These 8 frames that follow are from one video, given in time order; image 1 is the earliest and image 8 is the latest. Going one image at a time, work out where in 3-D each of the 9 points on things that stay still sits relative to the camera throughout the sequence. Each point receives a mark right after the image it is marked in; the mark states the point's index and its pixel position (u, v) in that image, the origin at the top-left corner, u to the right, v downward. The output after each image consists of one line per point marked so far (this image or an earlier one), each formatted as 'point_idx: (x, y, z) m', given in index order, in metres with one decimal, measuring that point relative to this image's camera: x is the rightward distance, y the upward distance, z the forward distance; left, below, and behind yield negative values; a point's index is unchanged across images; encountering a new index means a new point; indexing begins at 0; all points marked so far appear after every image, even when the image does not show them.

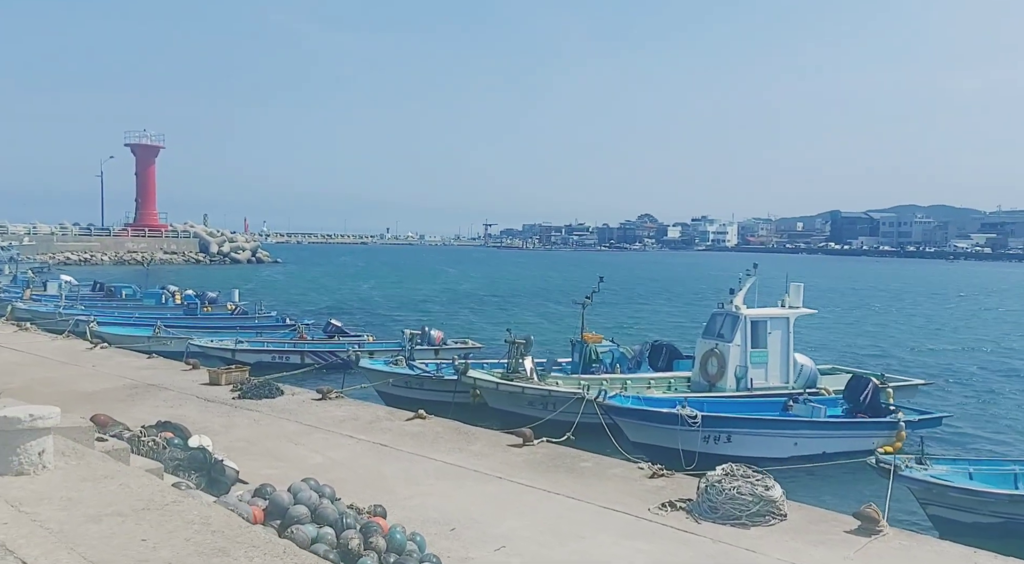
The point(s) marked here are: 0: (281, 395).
0: (-4.9, -2.4, +19.4) m
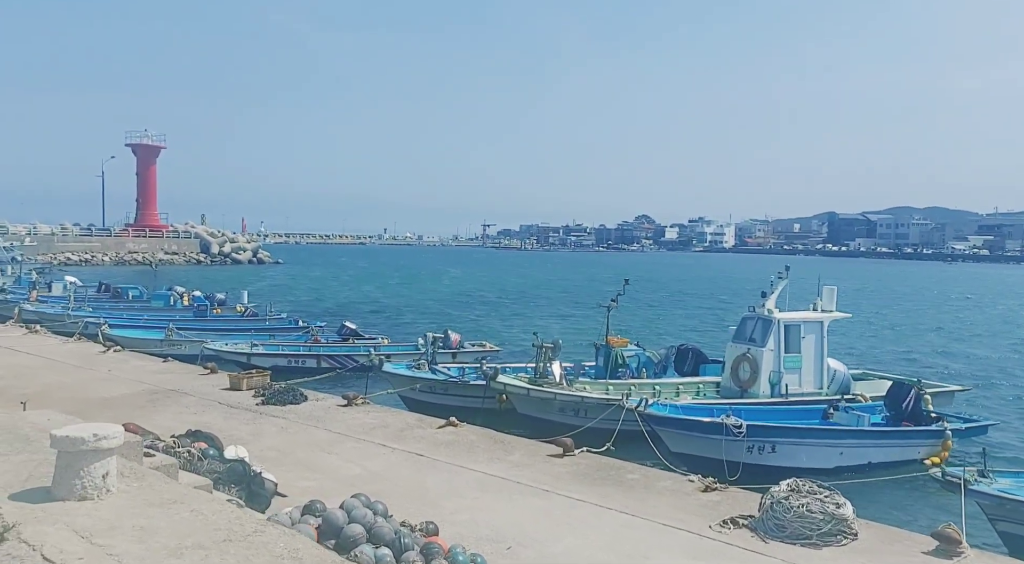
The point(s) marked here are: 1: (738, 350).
0: (-4.3, -2.5, +19.0) m
1: (+4.9, -1.5, +19.8) m
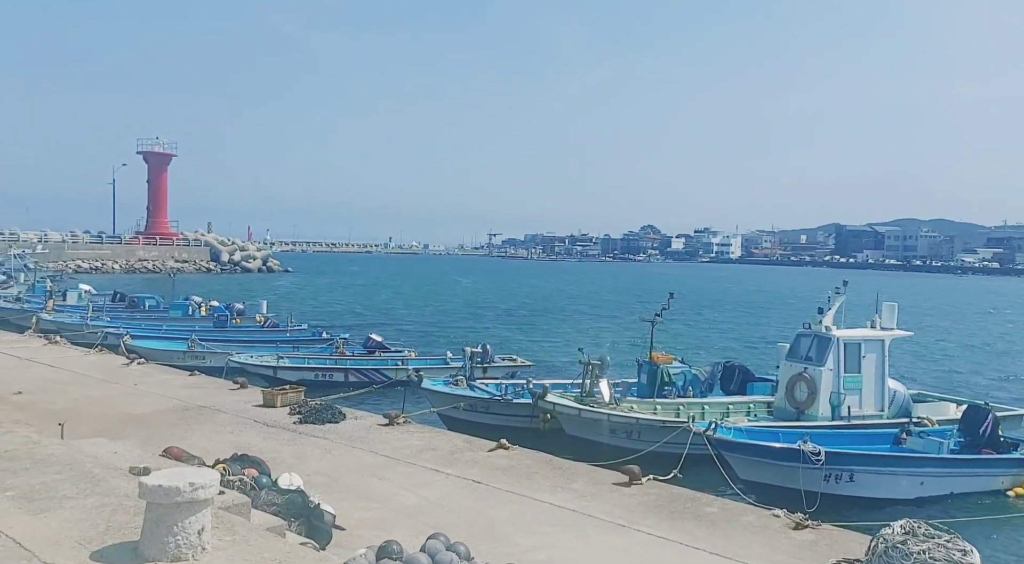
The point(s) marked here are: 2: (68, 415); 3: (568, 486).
0: (-3.3, -2.7, +18.2) m
1: (+5.8, -1.8, +19.0) m
2: (-8.8, -2.6, +18.2) m
3: (+0.8, -2.9, +13.1) m
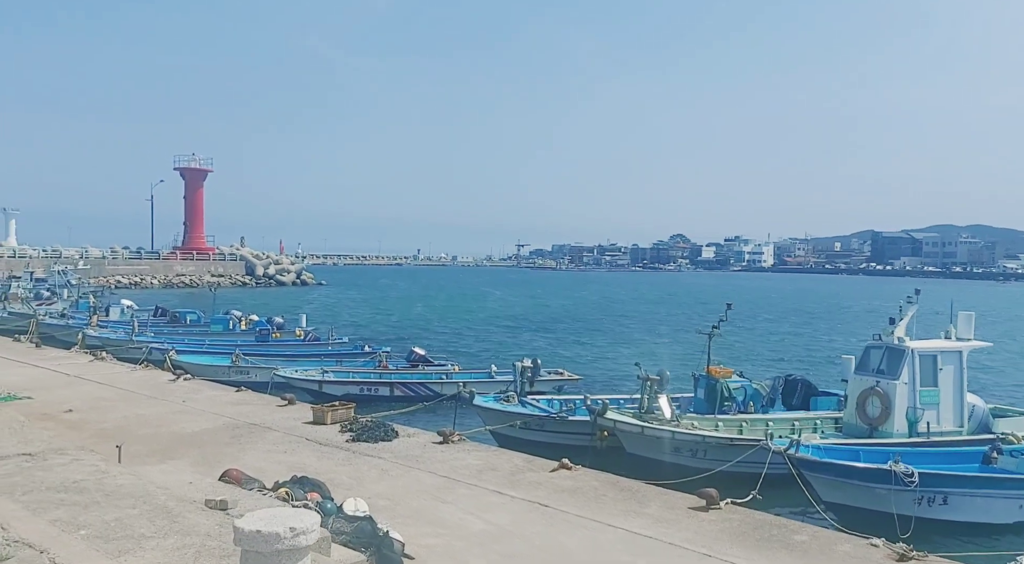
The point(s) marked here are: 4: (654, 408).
0: (-2.2, -3.0, +17.7) m
1: (+7.0, -2.0, +18.2) m
2: (-7.7, -3.0, +17.9) m
3: (+1.8, -3.1, +12.5) m
4: (+2.9, -2.5, +18.4) m
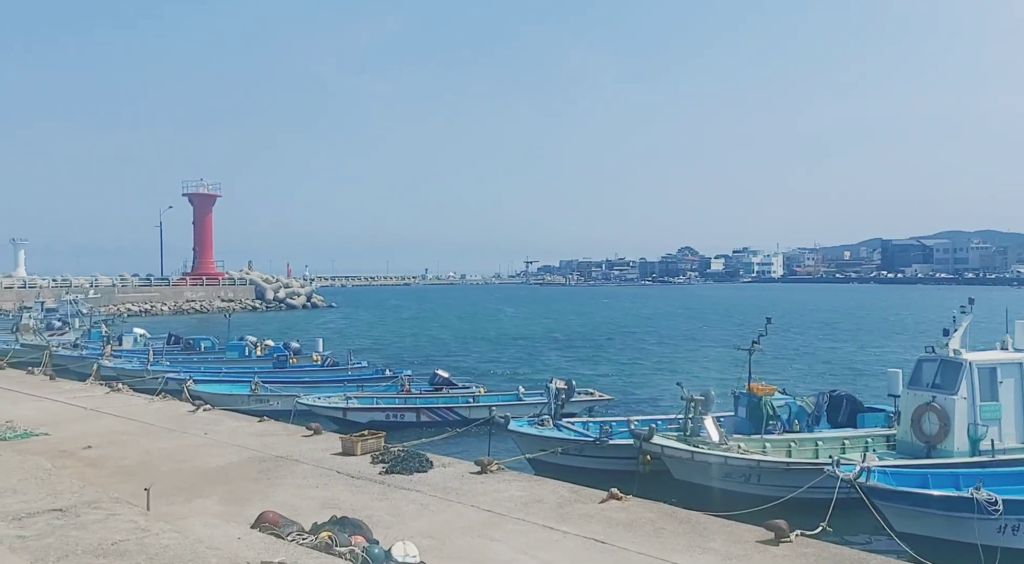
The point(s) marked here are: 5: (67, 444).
0: (-1.5, -3.4, +16.9) m
1: (+7.7, -2.2, +17.4) m
2: (-6.9, -3.5, +17.2) m
3: (+2.5, -3.3, +11.7) m
4: (+3.6, -2.8, +17.5) m
5: (-9.7, -3.5, +19.9) m
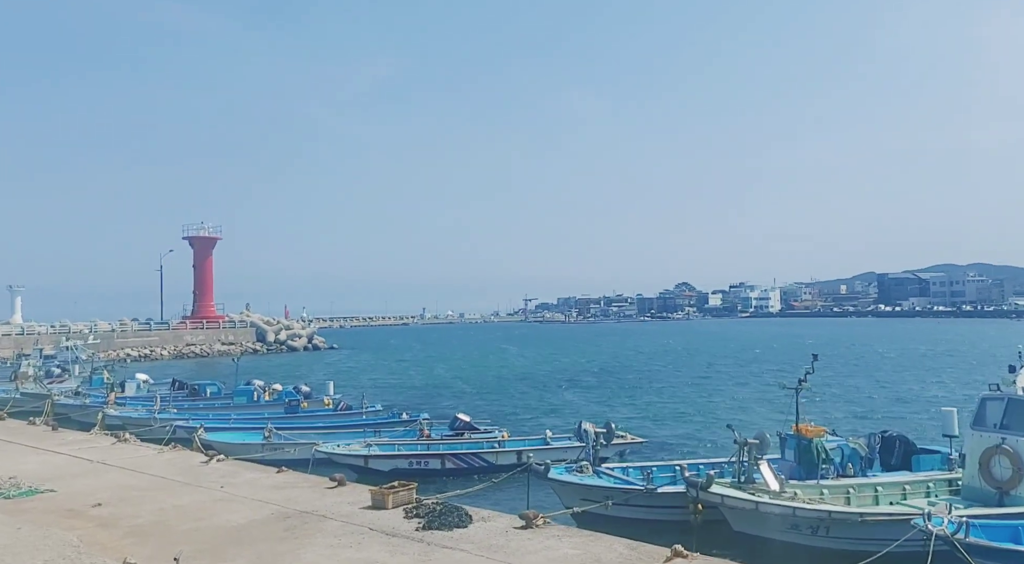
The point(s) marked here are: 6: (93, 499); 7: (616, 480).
0: (-0.7, -4.1, +15.7) m
1: (+8.5, -2.8, +16.3) m
2: (-6.1, -4.3, +16.0) m
3: (+3.3, -3.8, +10.5) m
4: (+4.4, -3.5, +16.4) m
5: (-8.9, -4.4, +18.7) m
6: (-8.6, -4.4, +18.8) m
7: (+2.0, -3.8, +17.7) m
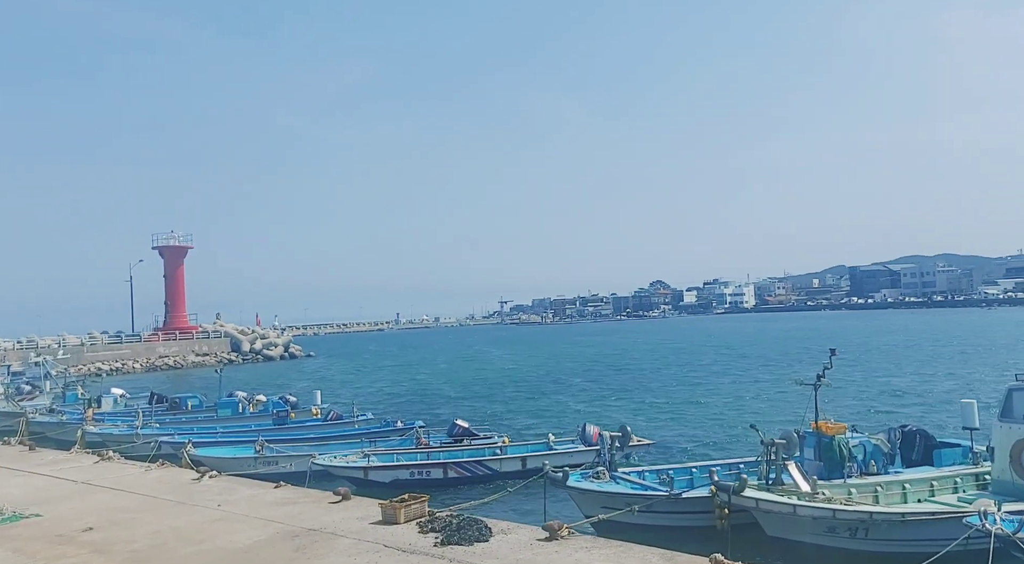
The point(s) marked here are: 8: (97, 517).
0: (-0.3, -4.1, +14.9) m
1: (+8.8, -2.6, +15.7) m
2: (-5.8, -4.5, +15.0) m
3: (+3.8, -3.6, +9.8) m
4: (+4.7, -3.4, +15.8) m
5: (-8.6, -4.7, +17.7) m
6: (-8.3, -4.7, +17.7) m
7: (+2.3, -3.8, +17.0) m
8: (-8.2, -4.7, +18.2) m
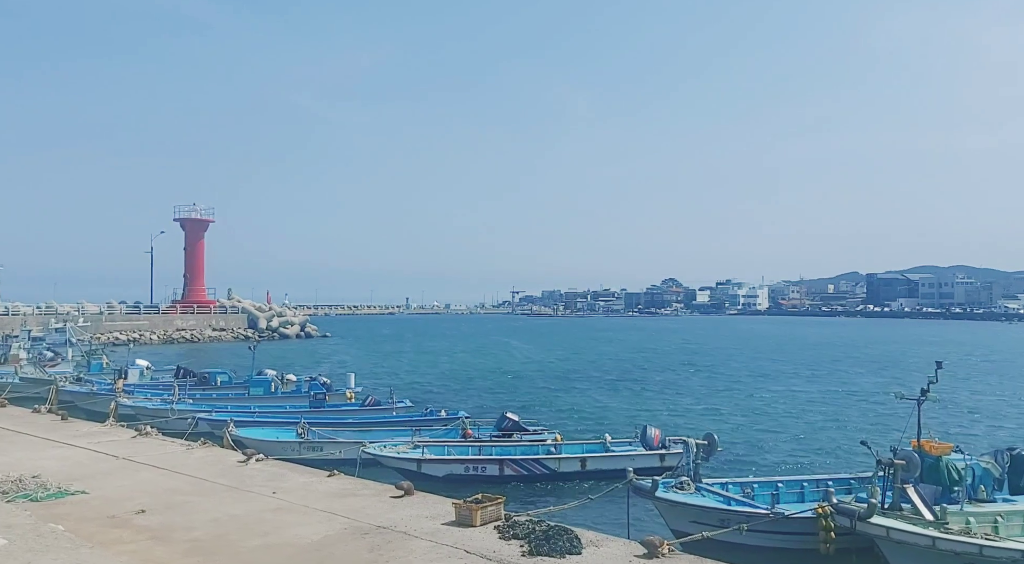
0: (+1.1, -4.0, +13.6) m
1: (+10.3, -2.8, +14.3) m
2: (-4.4, -4.0, +13.8) m
3: (+5.1, -3.7, +8.5) m
4: (+6.1, -3.4, +14.4) m
5: (-7.1, -4.0, +16.5) m
6: (-6.9, -4.1, +16.6) m
7: (+3.8, -3.7, +15.7) m
8: (-6.8, -4.1, +17.0) m
